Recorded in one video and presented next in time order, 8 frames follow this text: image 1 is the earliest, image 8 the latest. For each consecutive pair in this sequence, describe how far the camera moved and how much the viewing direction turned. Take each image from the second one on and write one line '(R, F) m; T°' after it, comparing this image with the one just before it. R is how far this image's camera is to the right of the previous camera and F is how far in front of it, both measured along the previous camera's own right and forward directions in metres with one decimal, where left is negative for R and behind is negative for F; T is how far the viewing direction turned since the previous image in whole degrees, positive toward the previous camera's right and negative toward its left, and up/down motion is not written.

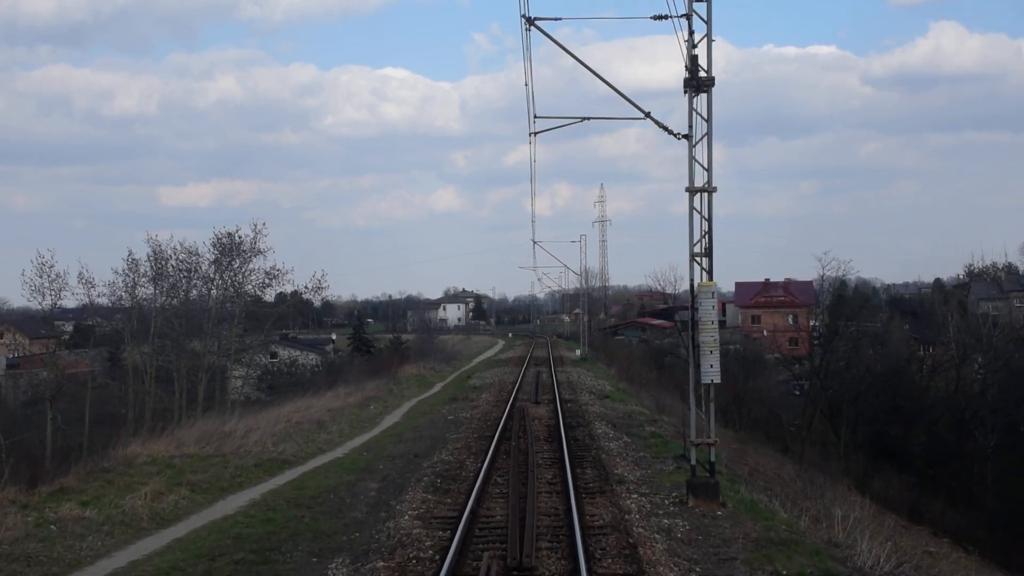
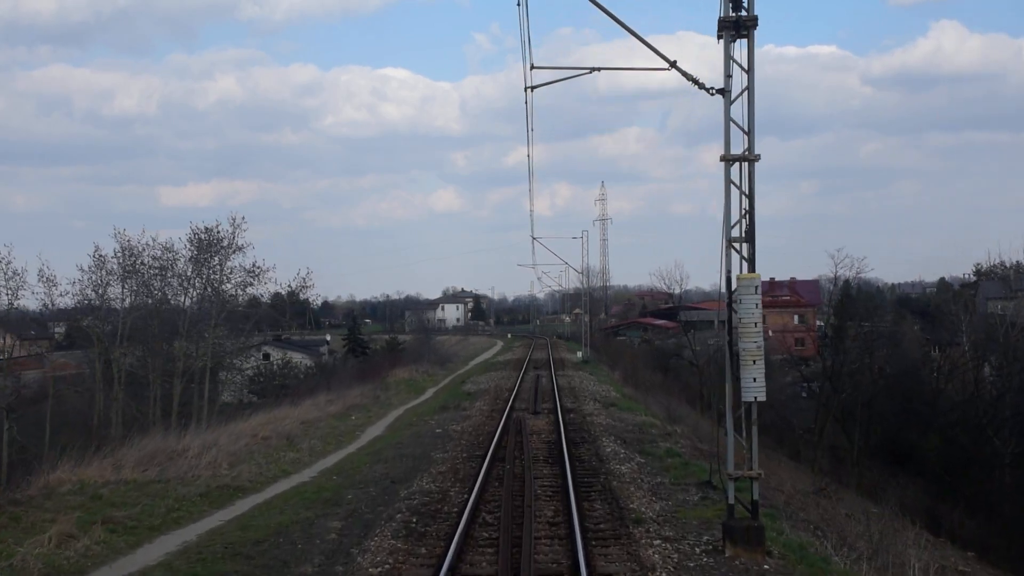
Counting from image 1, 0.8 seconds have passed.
(+0.1, +1.9) m; 0°
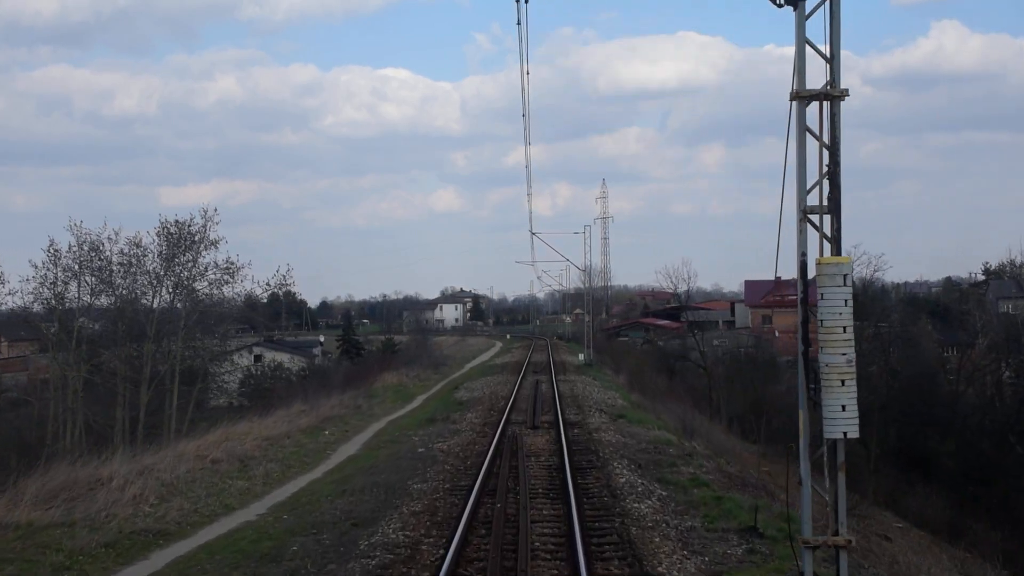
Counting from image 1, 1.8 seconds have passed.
(+0.1, +2.2) m; 0°
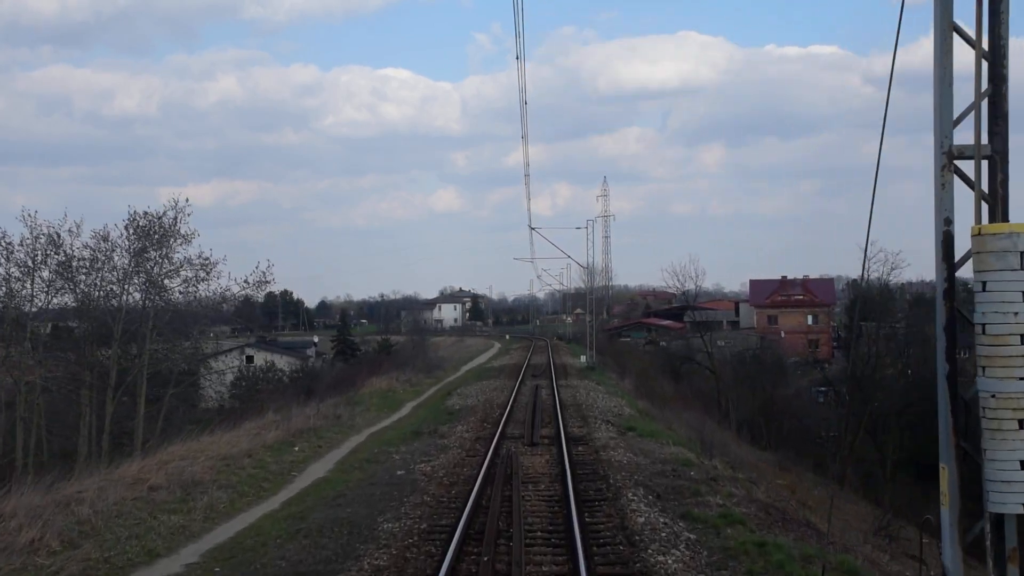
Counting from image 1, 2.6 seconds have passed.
(+0.1, +1.9) m; 0°
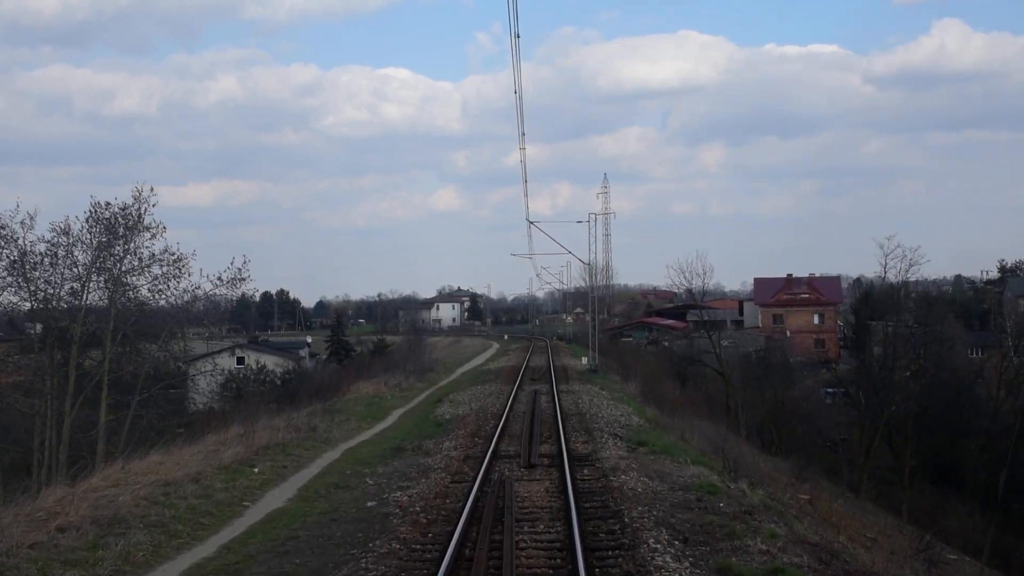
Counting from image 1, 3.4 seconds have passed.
(+0.1, +1.9) m; 0°
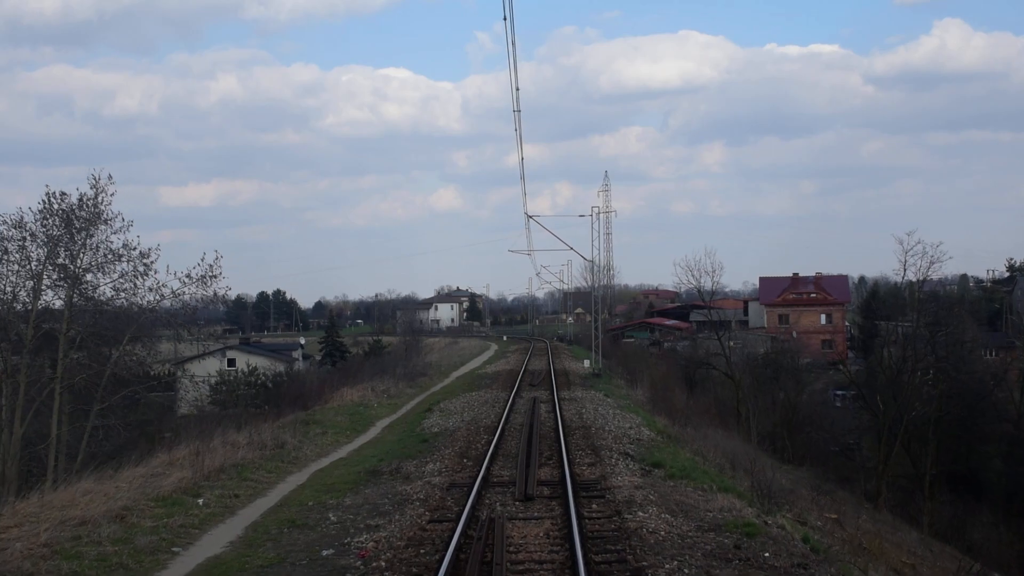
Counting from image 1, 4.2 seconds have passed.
(+0.1, +1.9) m; 0°
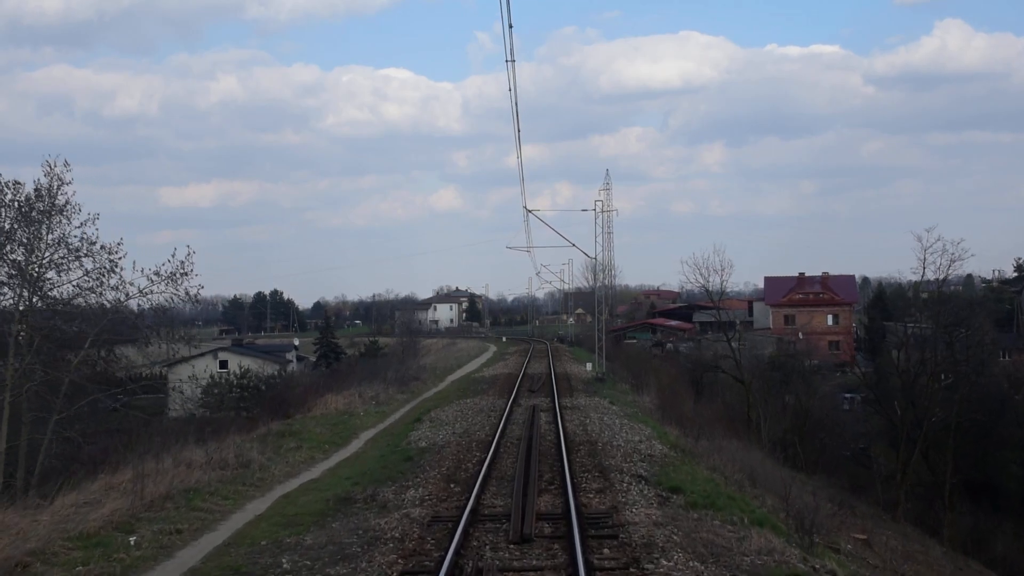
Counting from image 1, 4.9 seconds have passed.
(+0.1, +1.7) m; 0°
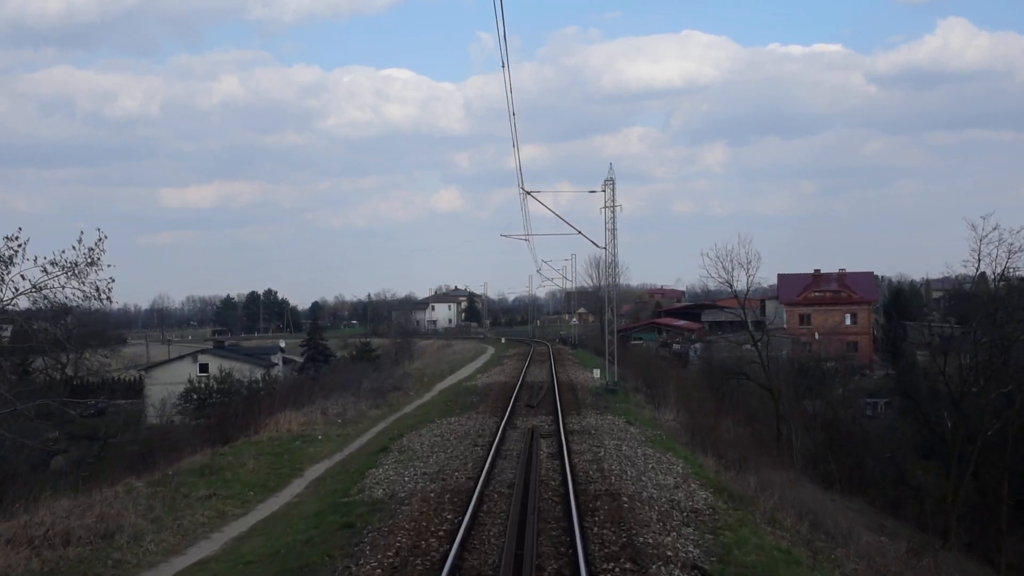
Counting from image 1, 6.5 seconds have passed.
(+0.1, +3.9) m; 0°
